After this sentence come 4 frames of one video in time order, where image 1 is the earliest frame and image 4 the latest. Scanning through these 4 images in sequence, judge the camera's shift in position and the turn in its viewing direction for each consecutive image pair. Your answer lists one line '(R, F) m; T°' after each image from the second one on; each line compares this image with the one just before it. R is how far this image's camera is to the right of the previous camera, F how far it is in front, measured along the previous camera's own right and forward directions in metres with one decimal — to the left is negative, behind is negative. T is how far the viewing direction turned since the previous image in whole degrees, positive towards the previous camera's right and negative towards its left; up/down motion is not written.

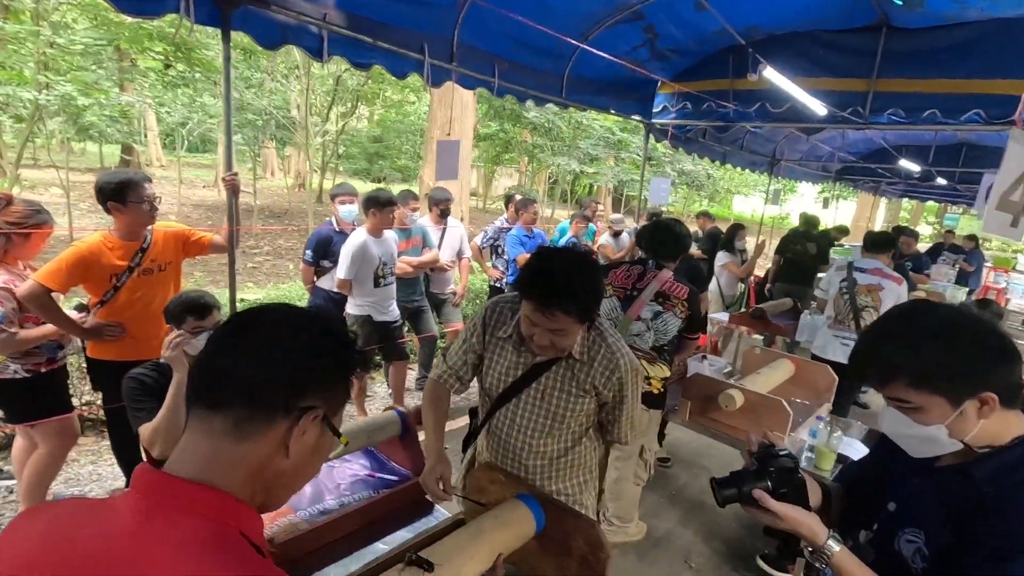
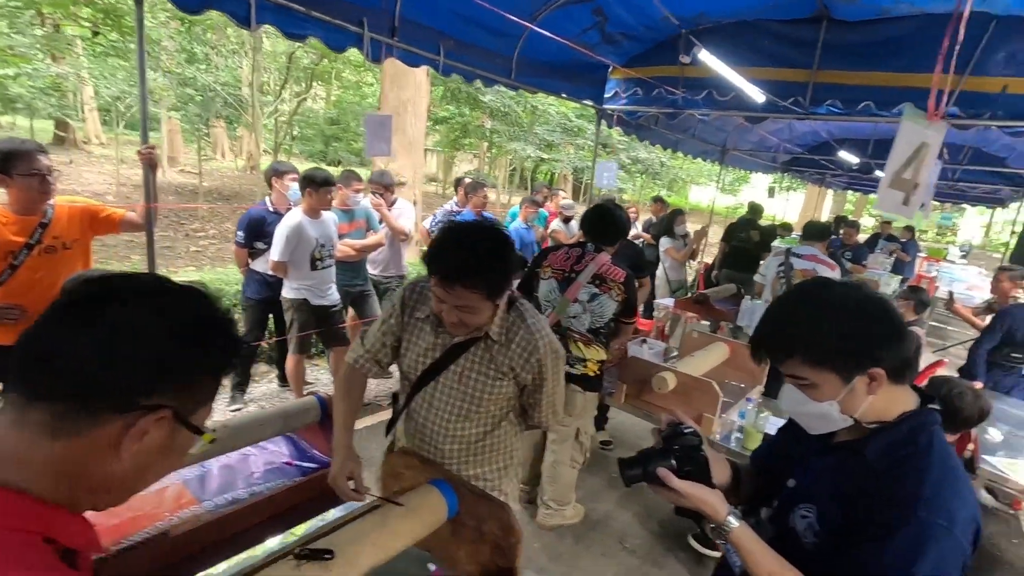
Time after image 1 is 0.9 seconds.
(+0.1, 0.0) m; +4°
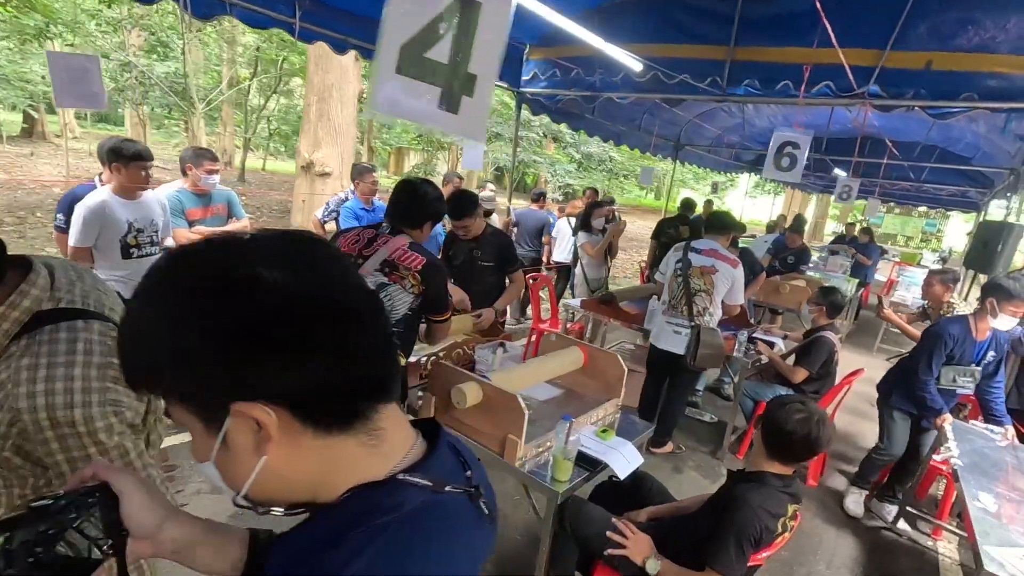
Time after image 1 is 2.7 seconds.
(+0.8, +0.4) m; +1°
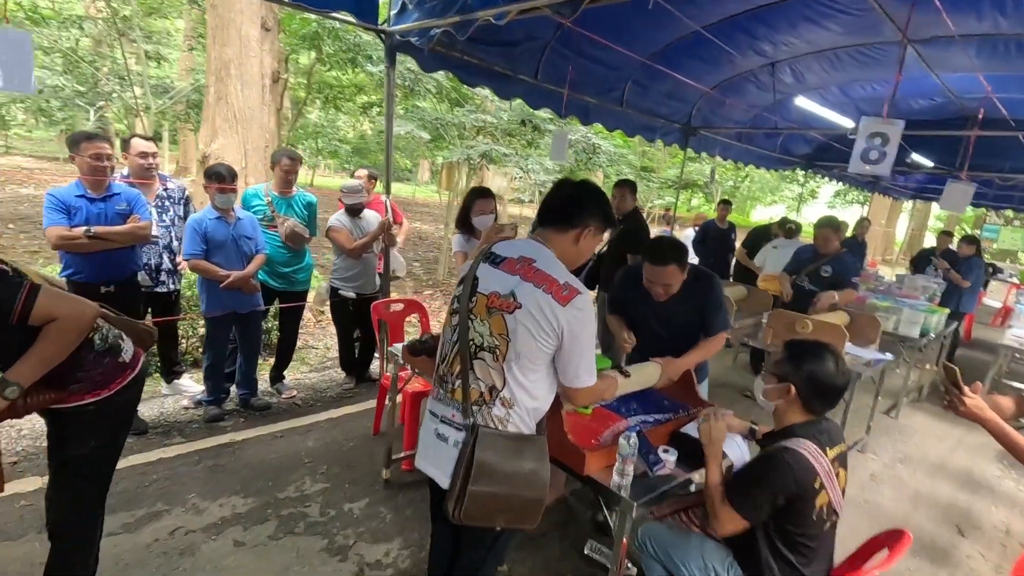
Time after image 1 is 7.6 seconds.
(+1.3, +1.7) m; -8°
